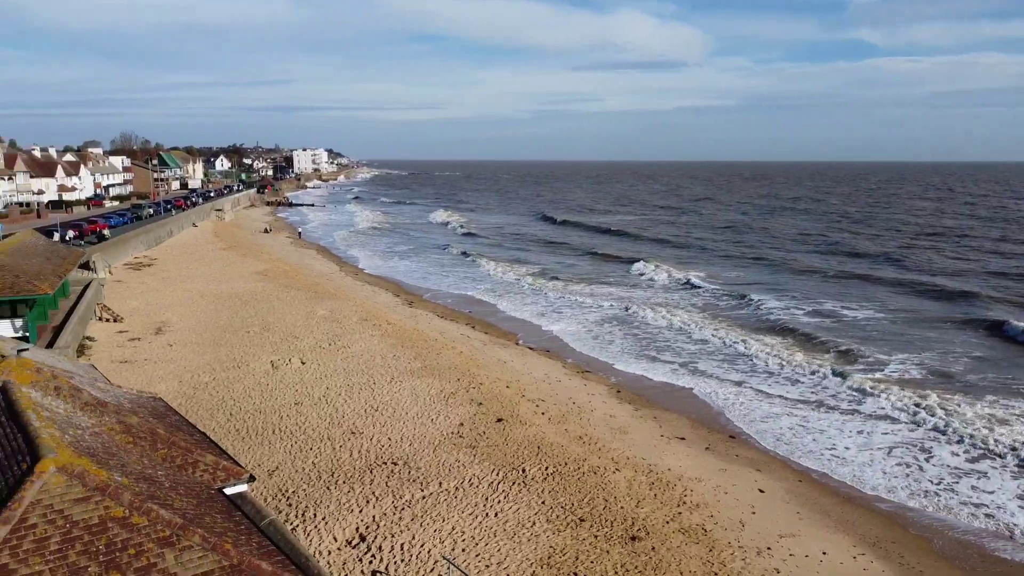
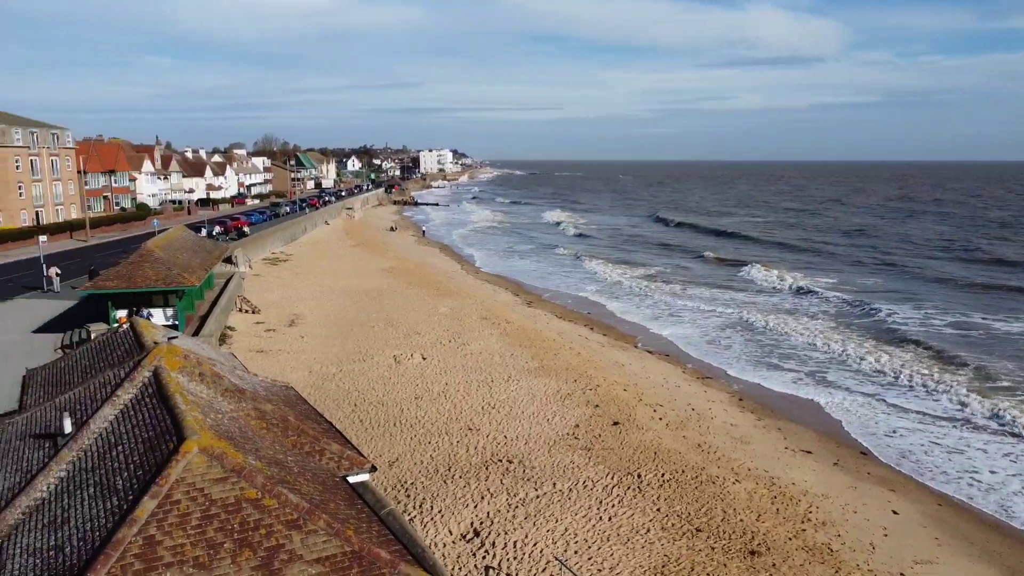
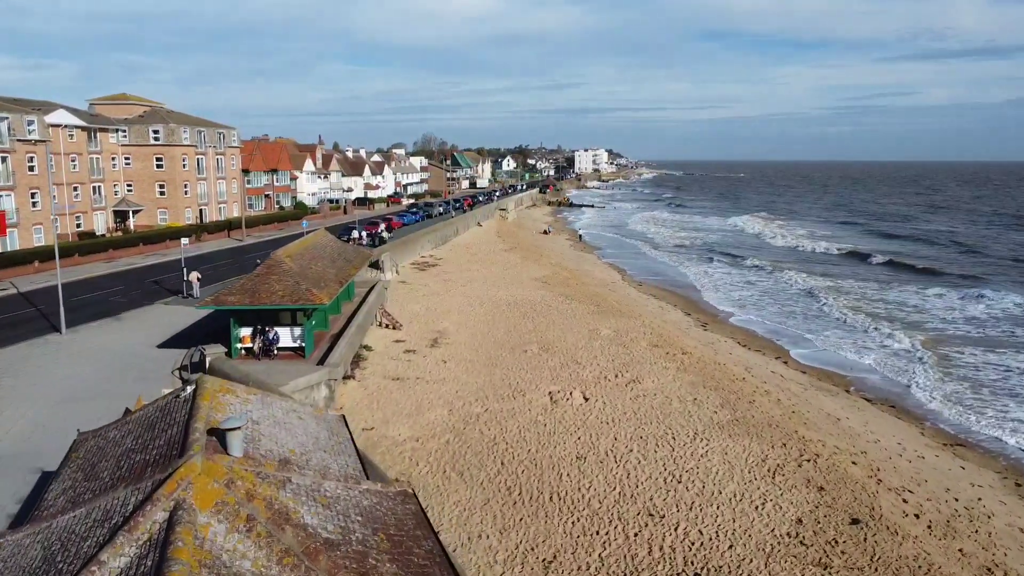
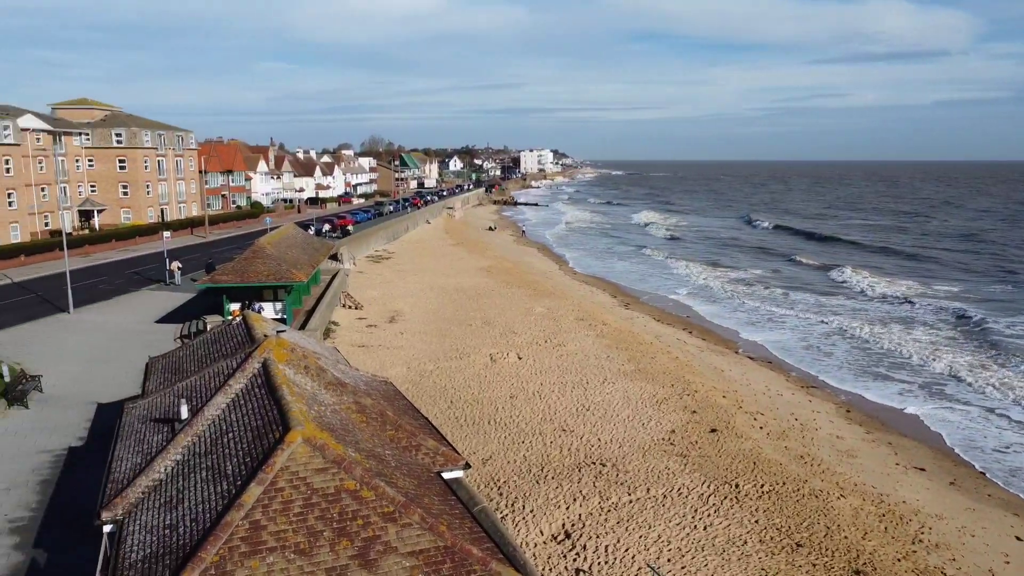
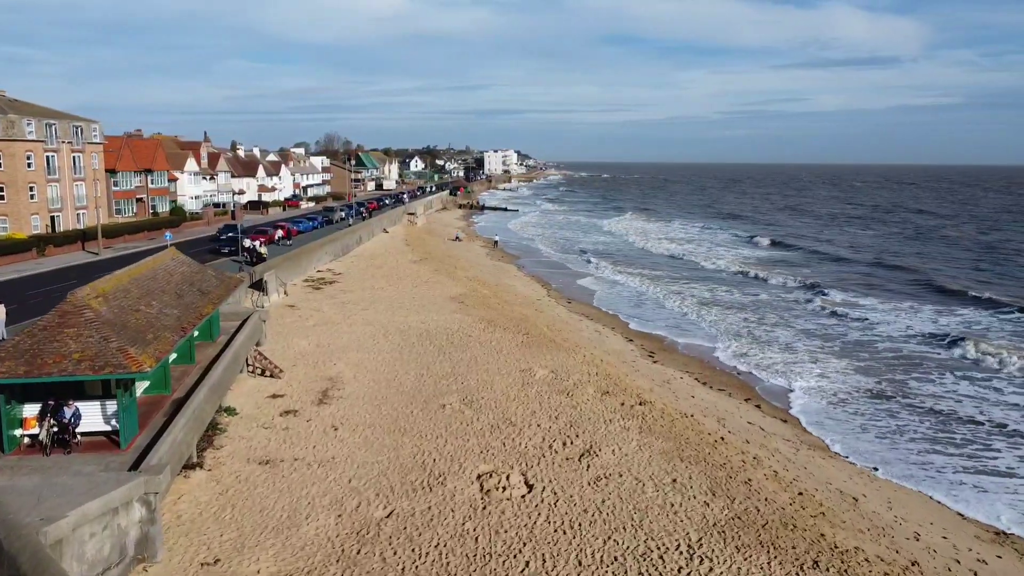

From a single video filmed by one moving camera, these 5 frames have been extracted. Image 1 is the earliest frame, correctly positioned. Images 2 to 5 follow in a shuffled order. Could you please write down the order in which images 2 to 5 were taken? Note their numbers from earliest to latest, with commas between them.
2, 4, 3, 5
